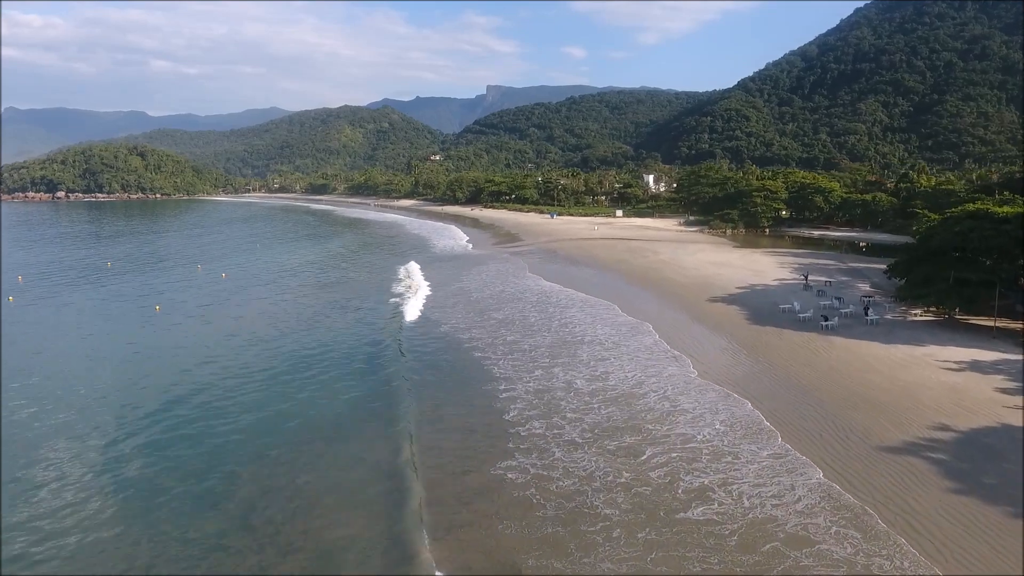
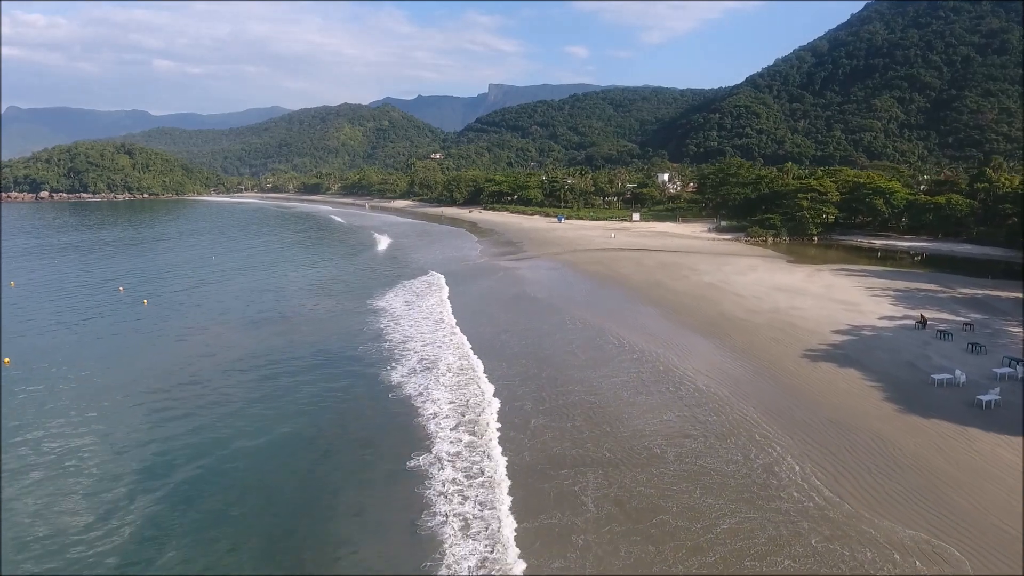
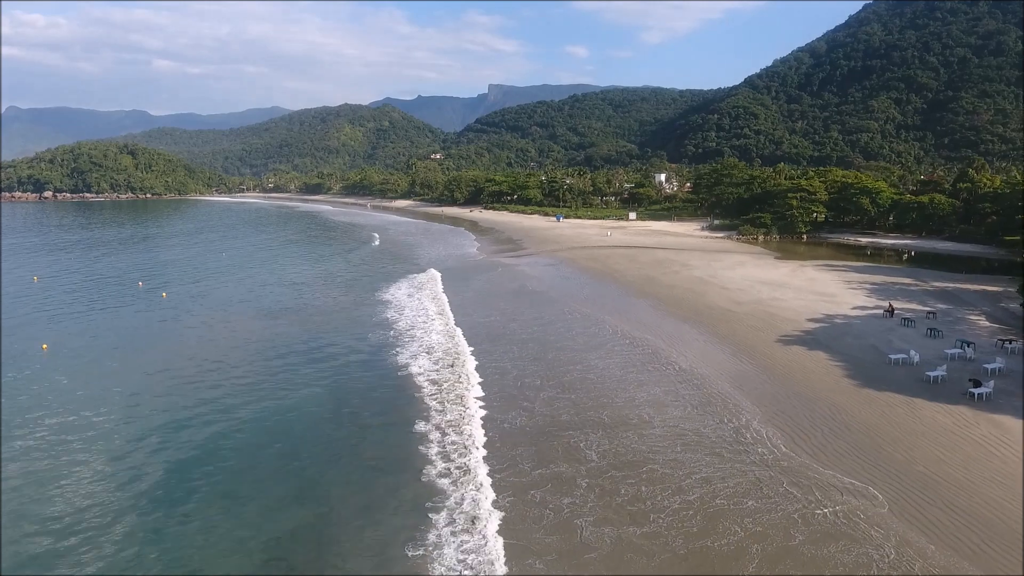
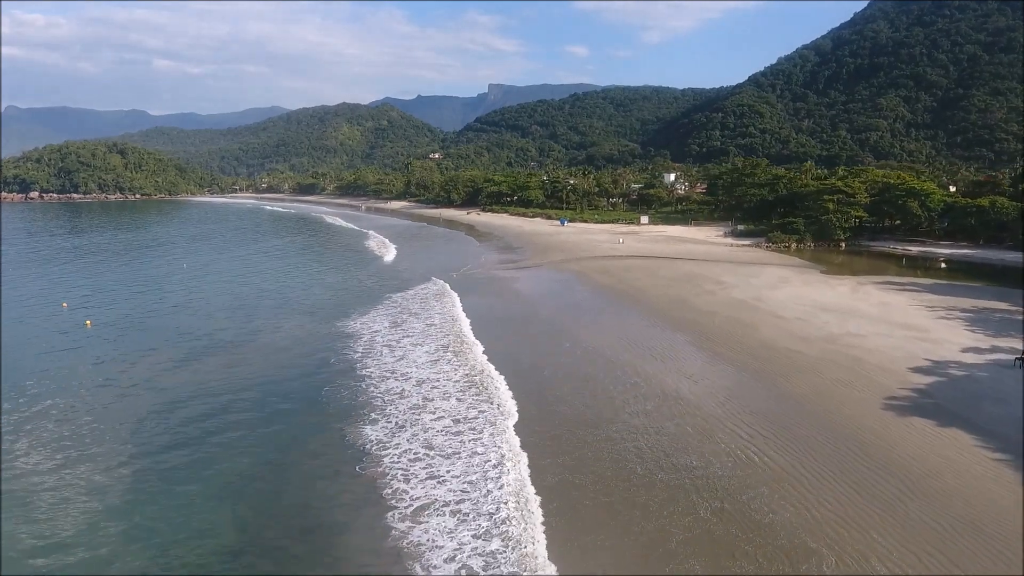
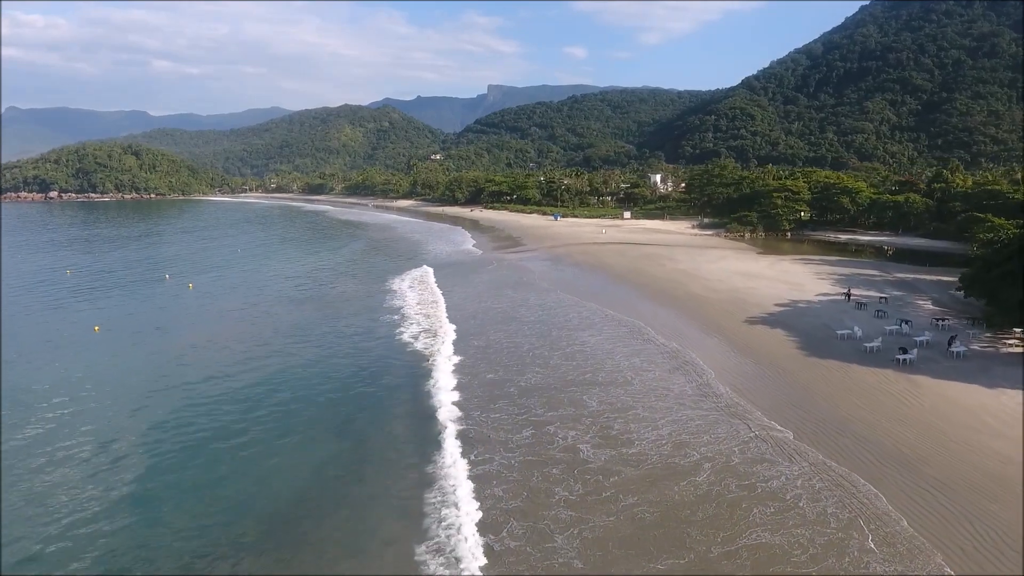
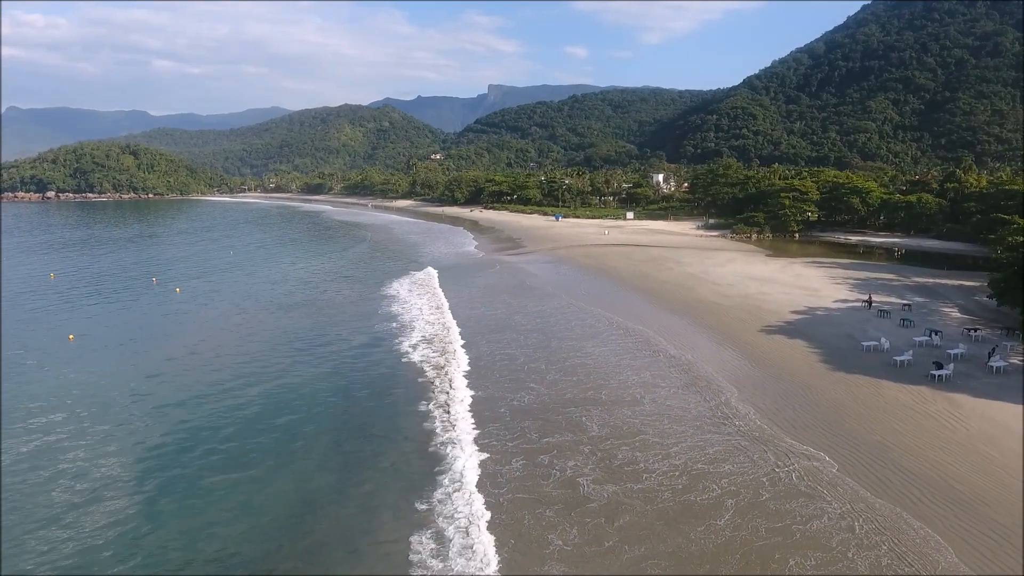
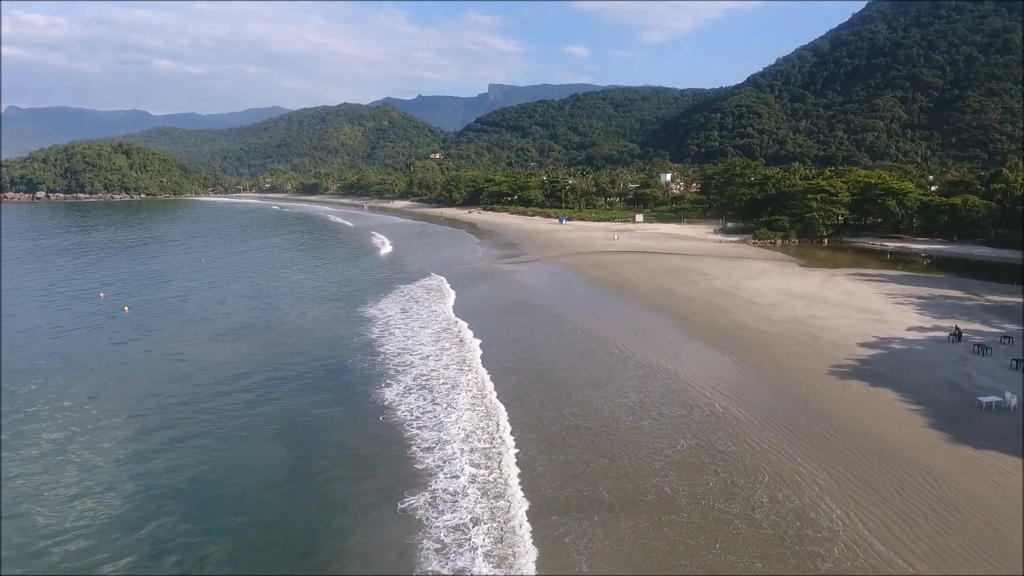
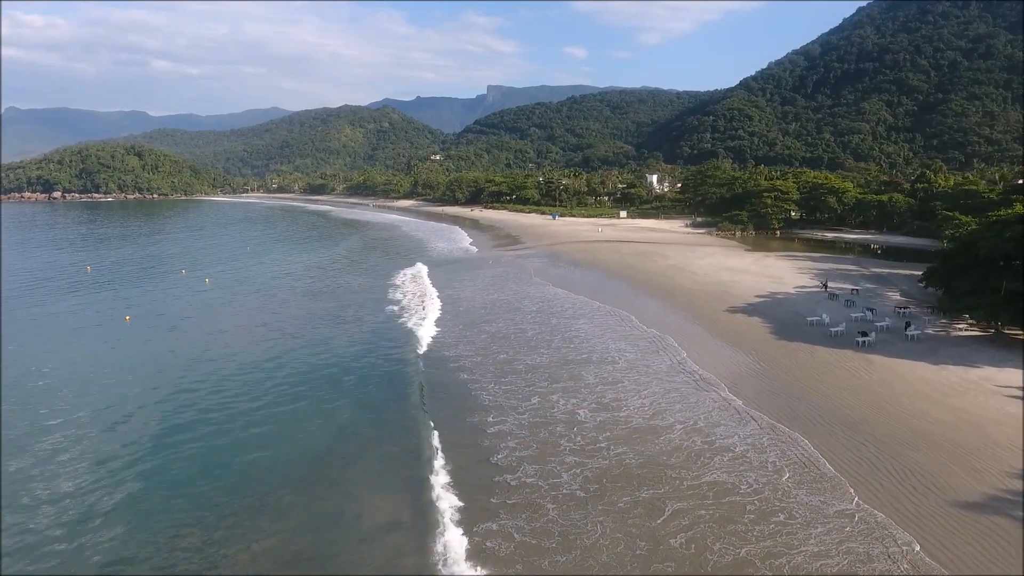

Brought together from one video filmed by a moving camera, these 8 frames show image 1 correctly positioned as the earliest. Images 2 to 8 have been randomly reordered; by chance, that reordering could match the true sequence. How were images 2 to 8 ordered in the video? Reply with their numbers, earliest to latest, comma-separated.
8, 5, 6, 3, 2, 7, 4
